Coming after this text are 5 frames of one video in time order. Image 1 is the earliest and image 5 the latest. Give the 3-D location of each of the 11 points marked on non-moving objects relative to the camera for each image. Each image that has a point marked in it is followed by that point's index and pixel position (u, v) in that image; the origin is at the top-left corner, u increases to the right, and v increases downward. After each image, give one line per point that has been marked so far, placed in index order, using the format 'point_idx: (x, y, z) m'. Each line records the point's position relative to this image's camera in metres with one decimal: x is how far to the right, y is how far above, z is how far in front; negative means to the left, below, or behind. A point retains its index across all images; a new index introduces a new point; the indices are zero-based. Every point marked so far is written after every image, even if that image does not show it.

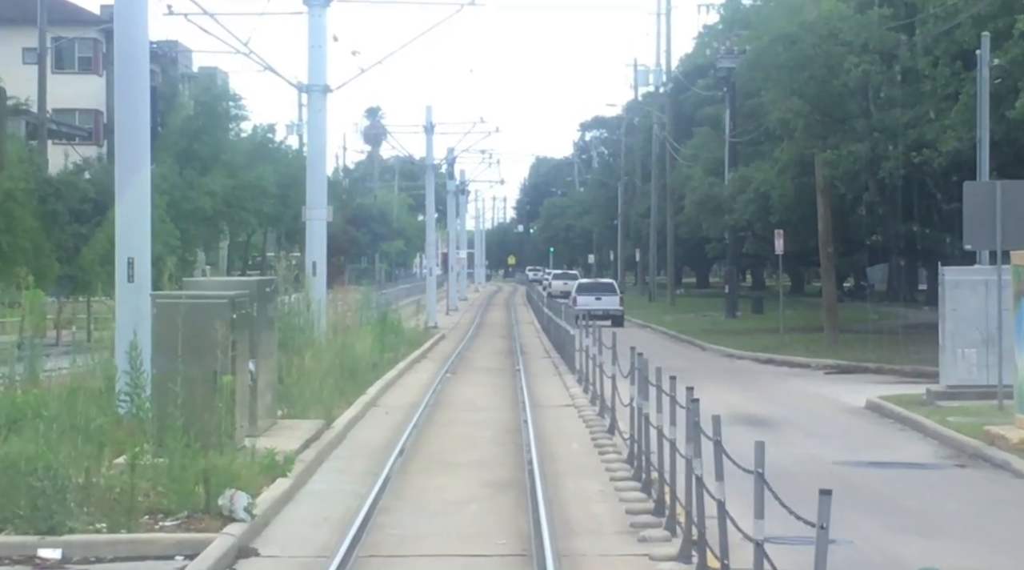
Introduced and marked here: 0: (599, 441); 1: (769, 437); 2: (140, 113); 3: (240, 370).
0: (+1.0, -1.9, +15.6) m
1: (+3.4, -2.0, +17.0) m
2: (-4.2, +2.0, +14.6) m
3: (-2.8, -0.8, +13.0) m
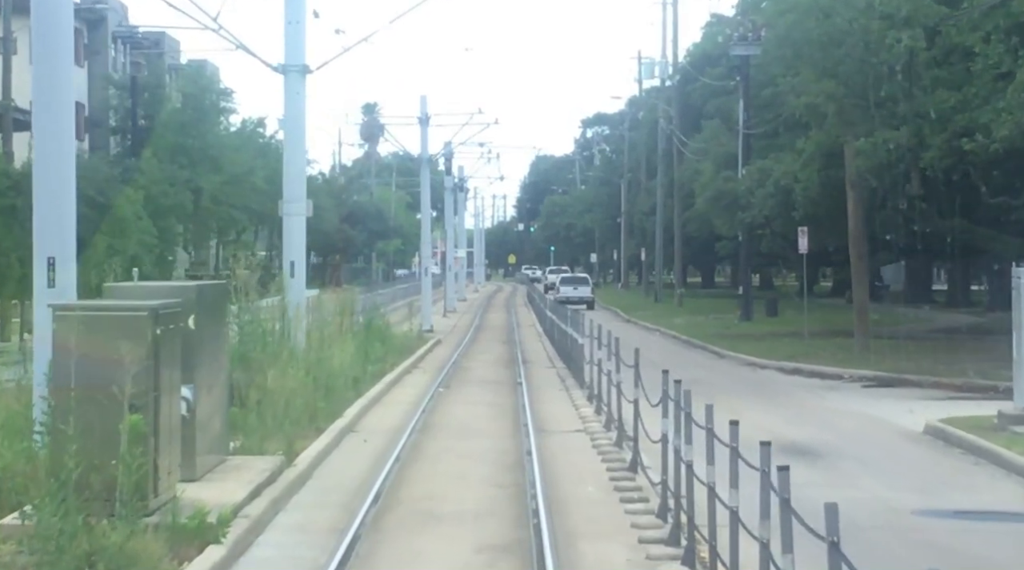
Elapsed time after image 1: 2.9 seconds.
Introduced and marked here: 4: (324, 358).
0: (+1.1, -2.0, +12.8) m
1: (+3.4, -2.1, +14.2) m
2: (-4.2, +1.9, +11.8) m
3: (-2.7, -0.9, +10.2) m
4: (-2.8, -1.1, +19.1) m
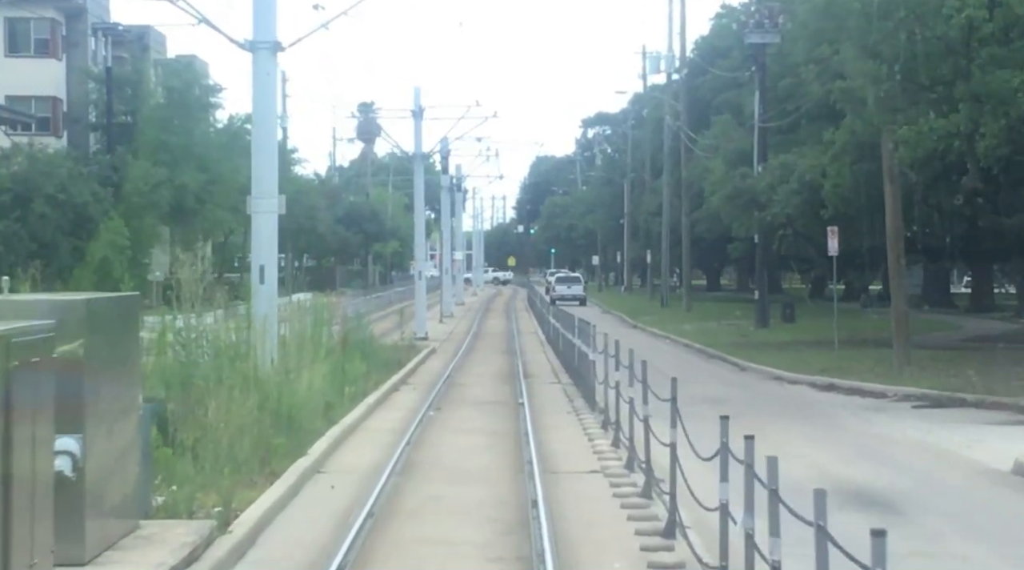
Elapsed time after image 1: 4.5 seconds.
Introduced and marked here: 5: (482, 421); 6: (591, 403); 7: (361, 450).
0: (+1.1, -2.0, +9.8) m
1: (+3.4, -2.2, +11.2) m
2: (-4.2, +1.9, +8.8) m
3: (-2.7, -1.0, +7.2) m
4: (-2.8, -1.2, +16.1) m
5: (-0.4, -2.0, +18.5) m
6: (+1.2, -1.8, +19.9) m
7: (-1.8, -2.0, +15.4) m
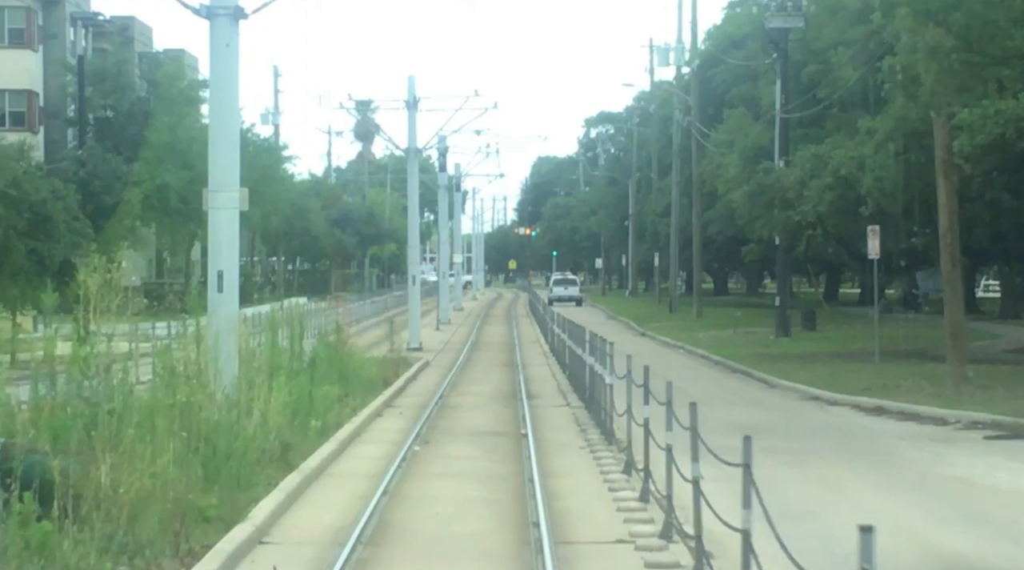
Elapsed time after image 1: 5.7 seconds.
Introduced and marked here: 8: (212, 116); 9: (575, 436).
0: (+1.1, -2.2, +6.6) m
1: (+3.5, -2.3, +8.1) m
2: (-4.2, +1.8, +5.7) m
3: (-2.7, -1.1, +4.0) m
4: (-2.8, -1.3, +12.9) m
5: (-0.4, -2.1, +15.4) m
6: (+1.3, -1.9, +16.7) m
7: (-1.8, -2.1, +12.3) m
8: (-4.3, +2.4, +18.4) m
9: (+0.9, -2.1, +17.7) m
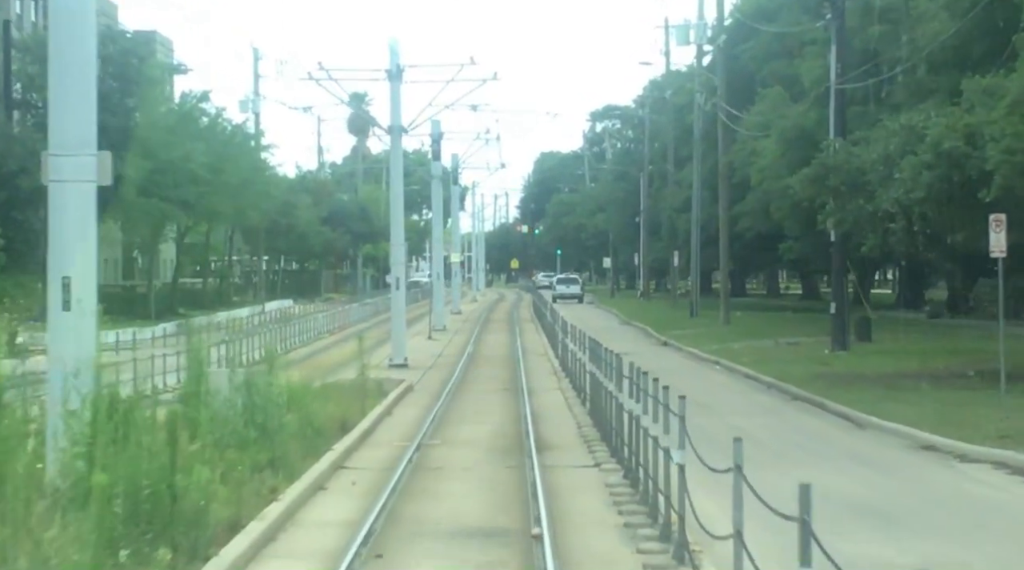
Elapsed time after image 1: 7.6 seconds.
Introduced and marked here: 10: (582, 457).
0: (+1.1, -2.3, +0.1) m
1: (+3.5, -2.4, +1.6) m
2: (-4.1, +1.6, -0.8) m
3: (-2.7, -1.2, -2.5) m
4: (-2.7, -1.4, +6.5) m
5: (-0.4, -2.2, +8.9) m
6: (+1.3, -2.1, +10.3) m
7: (-1.8, -2.2, +5.8) m
8: (-4.2, +2.3, +11.9) m
9: (+0.9, -2.2, +11.2) m
10: (+0.9, -2.1, +16.2) m
